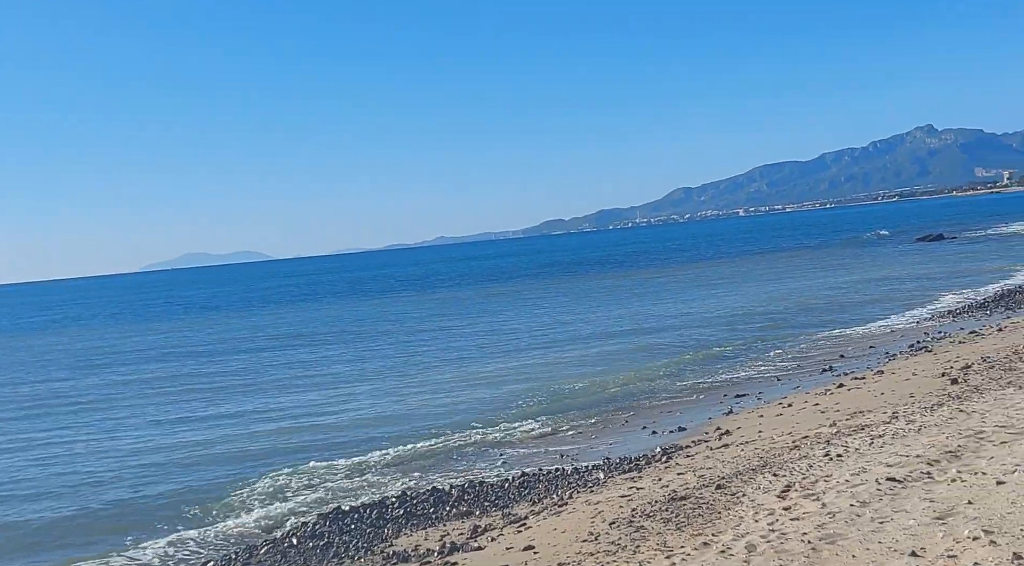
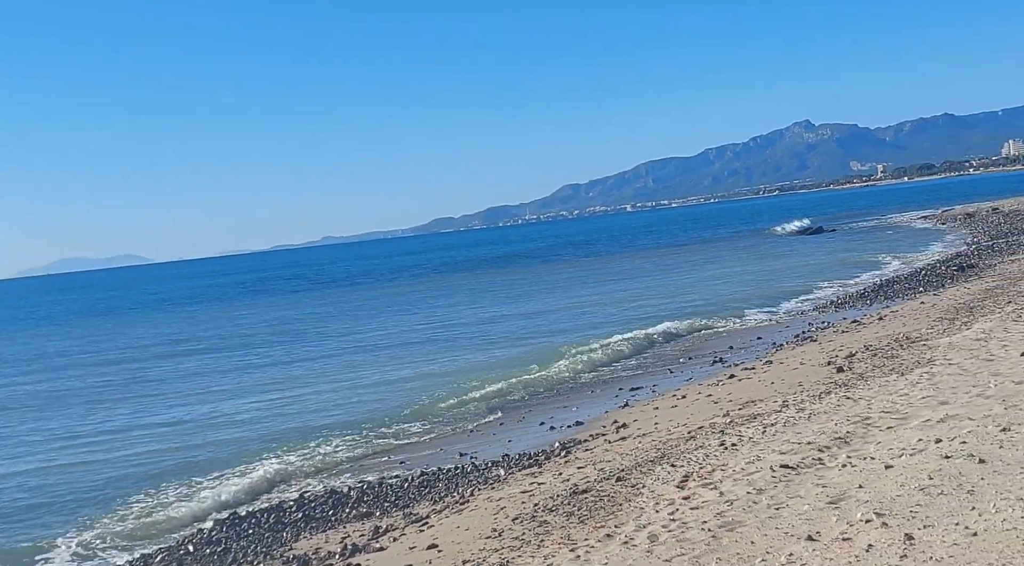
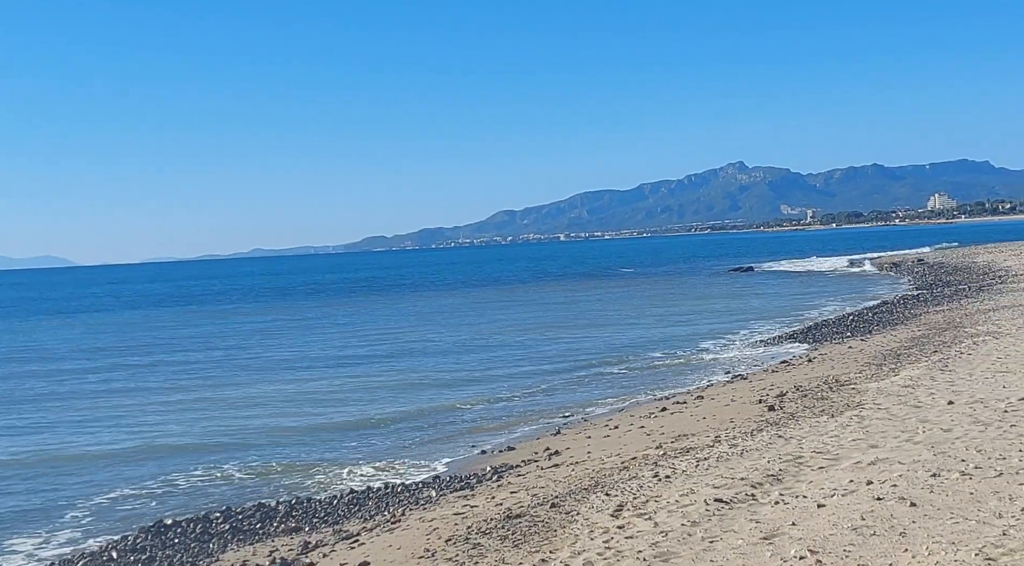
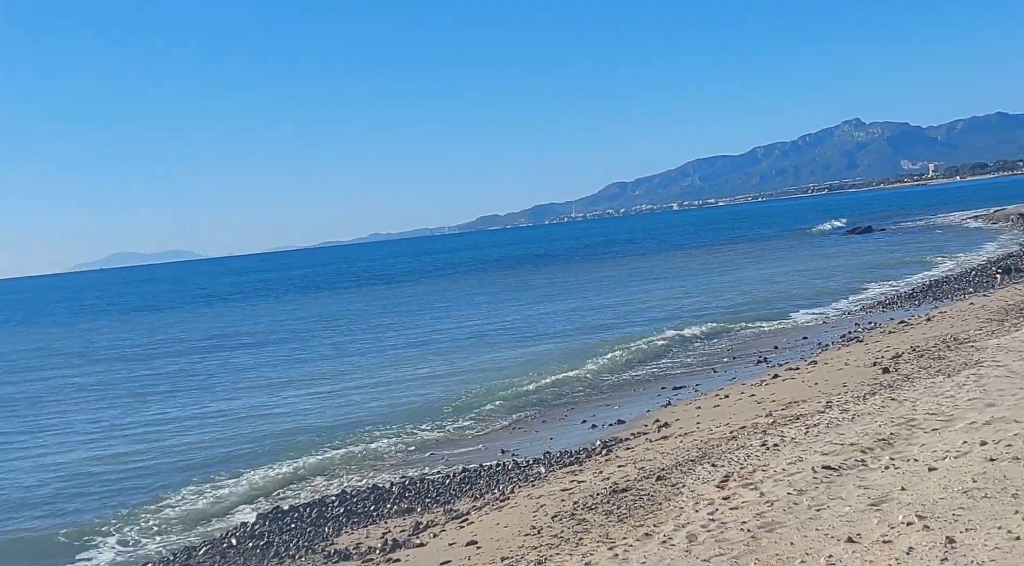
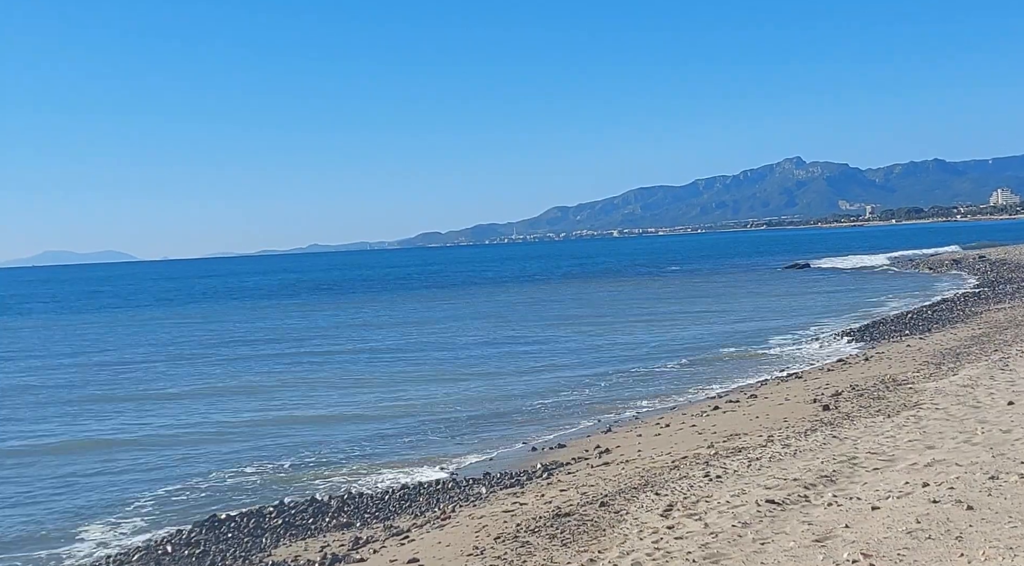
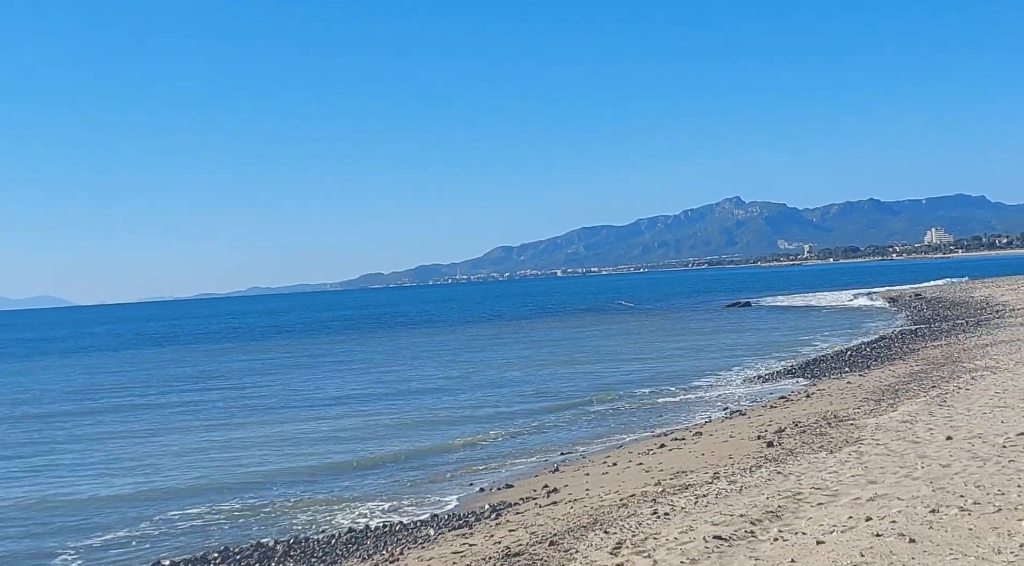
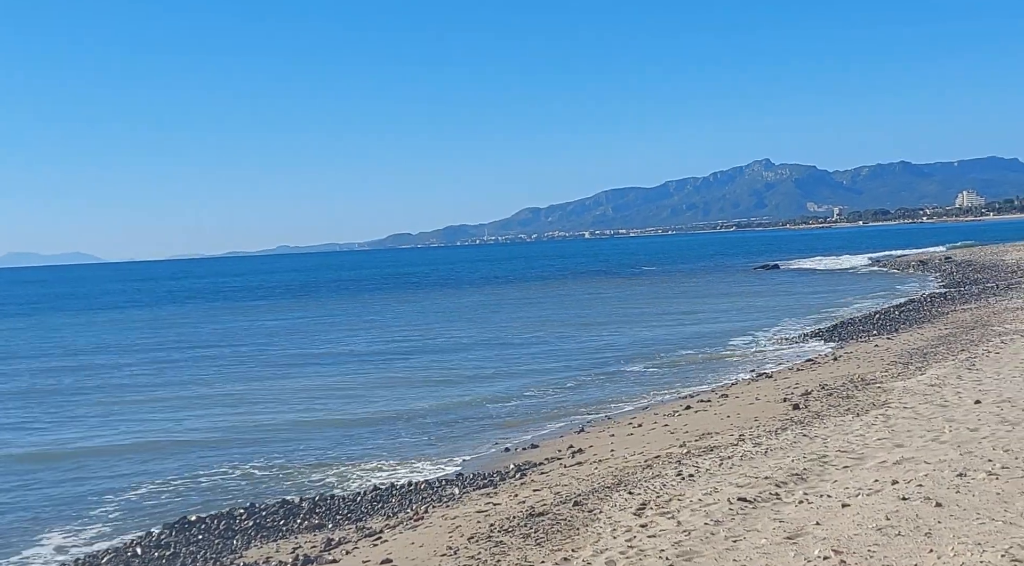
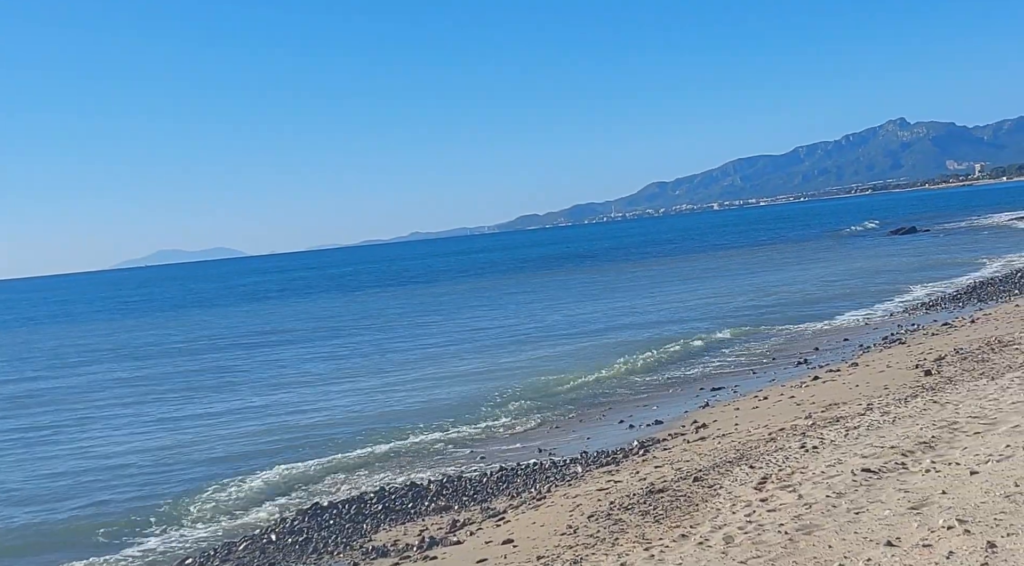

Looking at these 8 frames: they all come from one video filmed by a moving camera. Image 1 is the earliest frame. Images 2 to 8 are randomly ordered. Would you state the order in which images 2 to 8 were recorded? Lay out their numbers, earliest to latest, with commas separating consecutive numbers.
8, 4, 2, 5, 7, 3, 6
